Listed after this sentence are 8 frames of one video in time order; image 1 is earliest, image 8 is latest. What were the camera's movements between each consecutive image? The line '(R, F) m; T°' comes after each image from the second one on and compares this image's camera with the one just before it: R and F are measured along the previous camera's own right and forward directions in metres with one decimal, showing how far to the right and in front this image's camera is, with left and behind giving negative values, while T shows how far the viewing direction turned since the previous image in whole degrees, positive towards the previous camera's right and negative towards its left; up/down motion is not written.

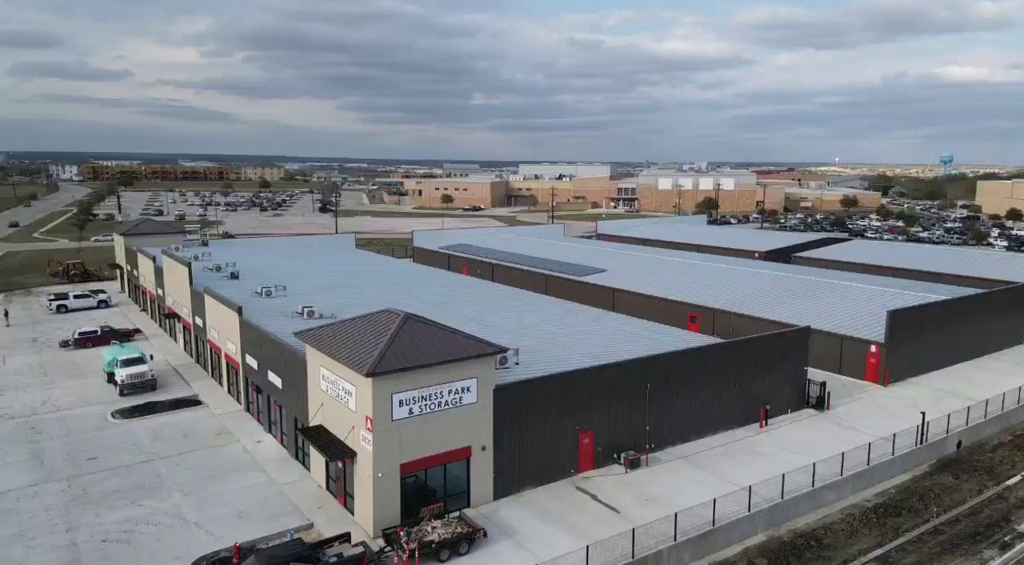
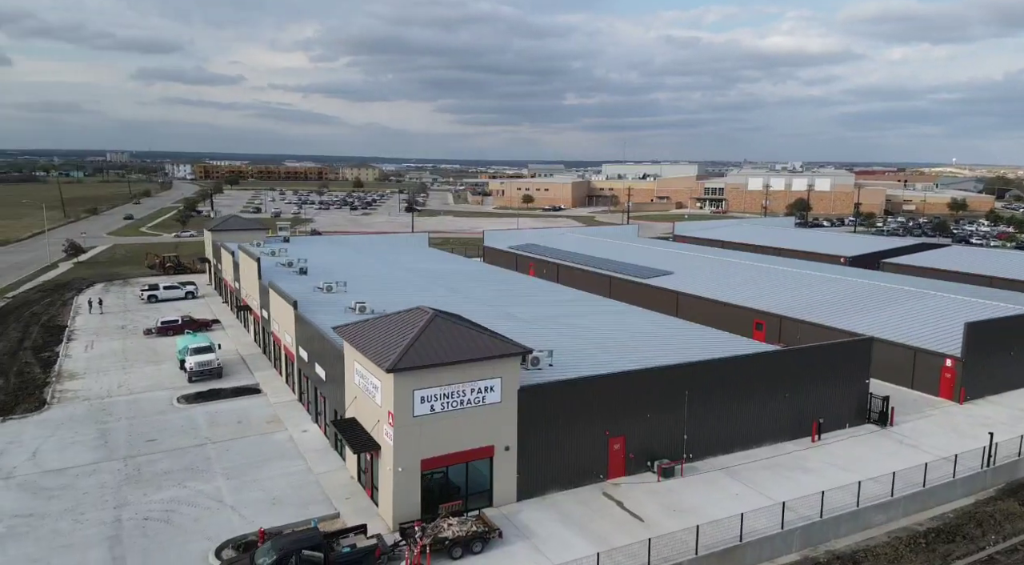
(+1.5, +0.2) m; -7°
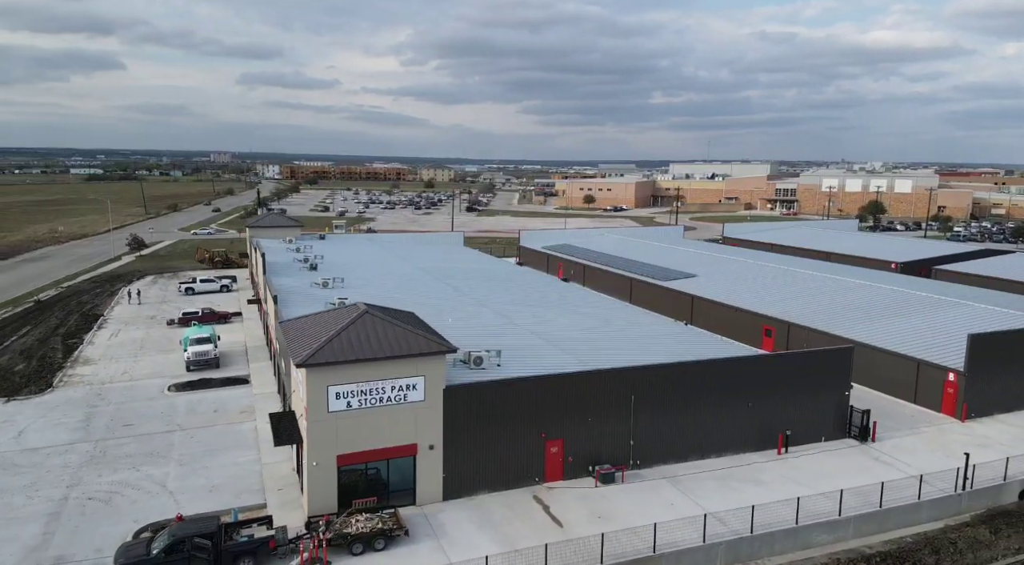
(+3.6, +0.4) m; -6°
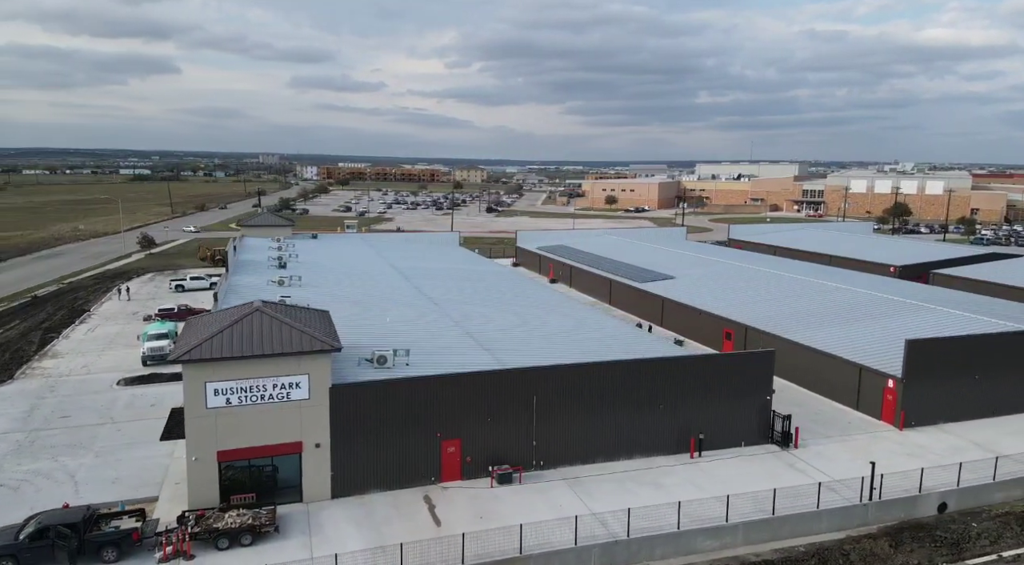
(+3.6, +0.2) m; -3°
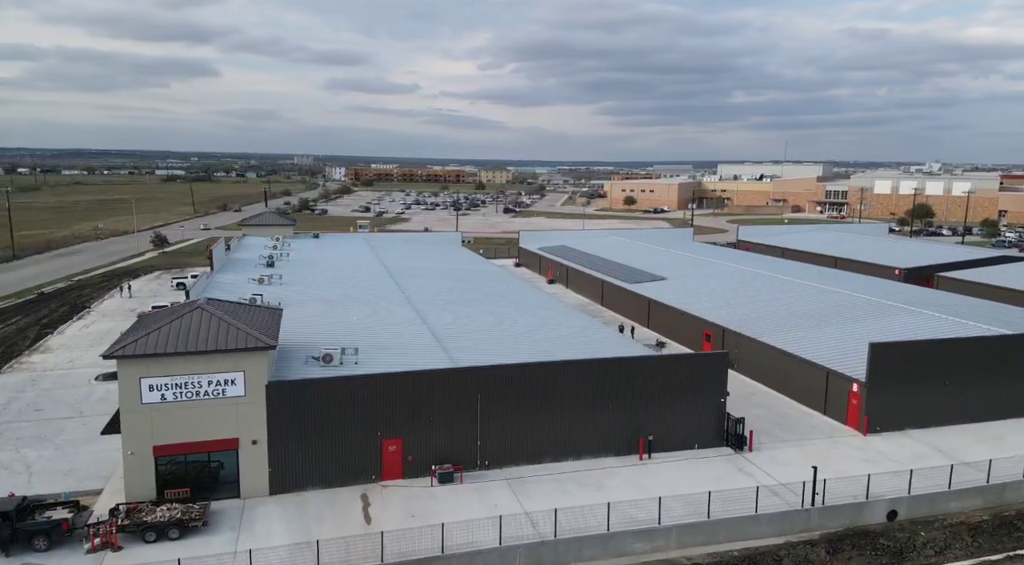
(+2.2, +0.1) m; -2°
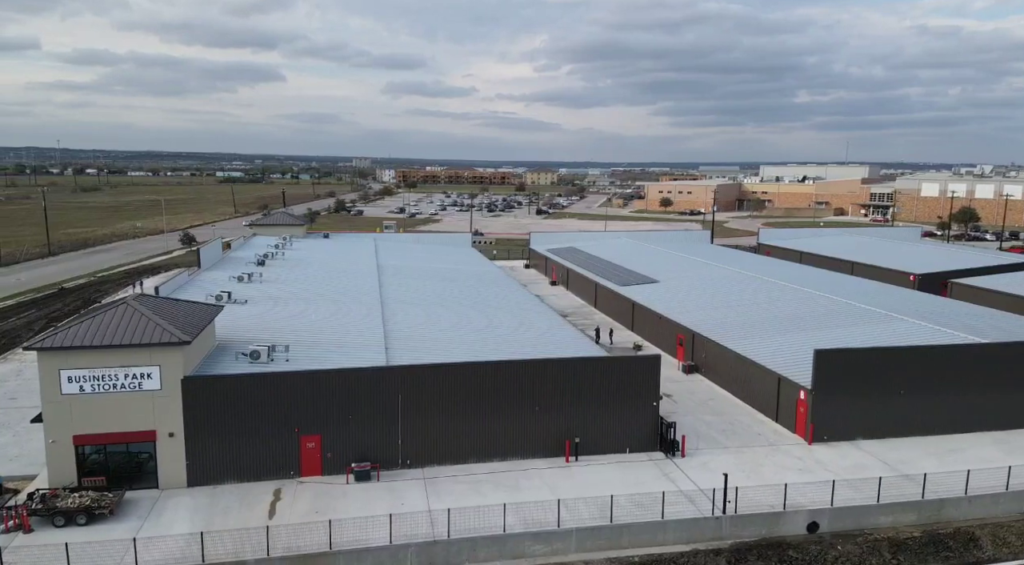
(+3.4, +0.1) m; -4°
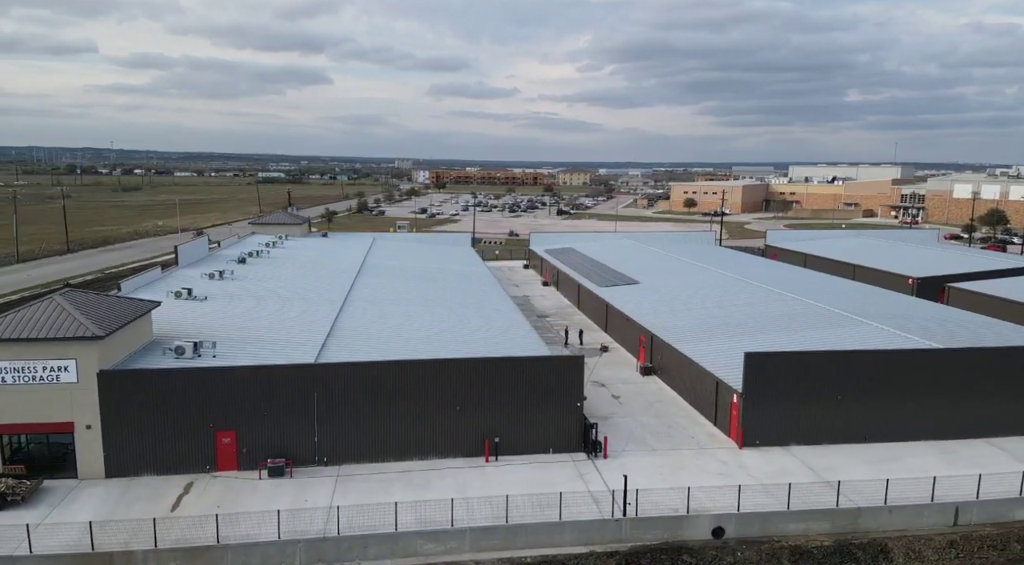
(+3.3, +0.1) m; -3°
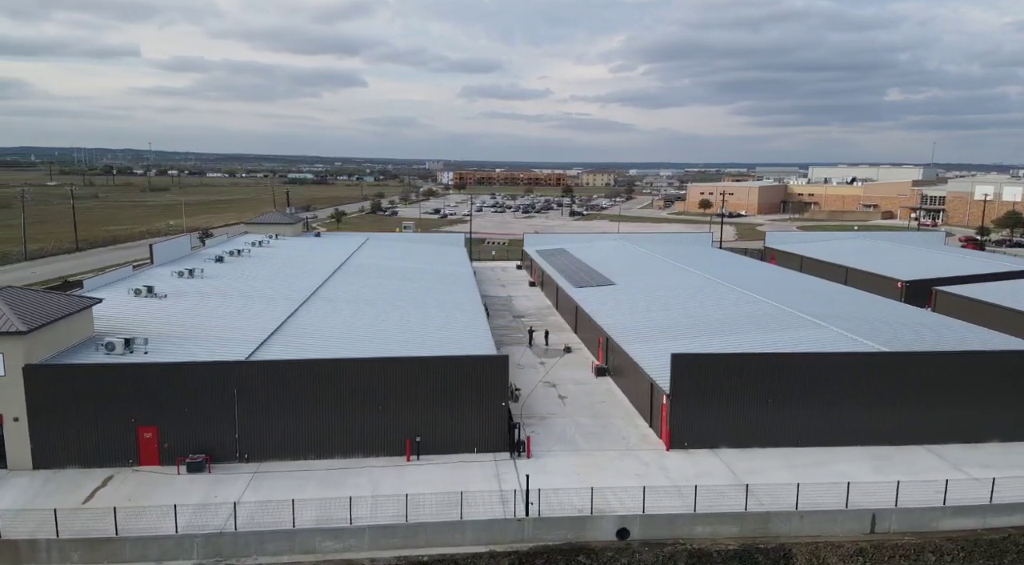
(+2.9, 0.0) m; -2°
